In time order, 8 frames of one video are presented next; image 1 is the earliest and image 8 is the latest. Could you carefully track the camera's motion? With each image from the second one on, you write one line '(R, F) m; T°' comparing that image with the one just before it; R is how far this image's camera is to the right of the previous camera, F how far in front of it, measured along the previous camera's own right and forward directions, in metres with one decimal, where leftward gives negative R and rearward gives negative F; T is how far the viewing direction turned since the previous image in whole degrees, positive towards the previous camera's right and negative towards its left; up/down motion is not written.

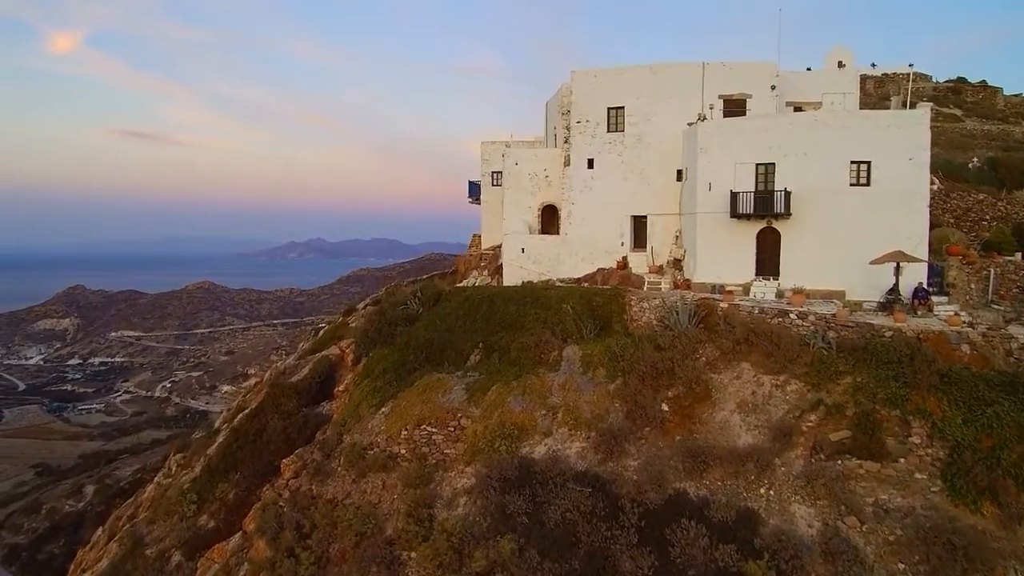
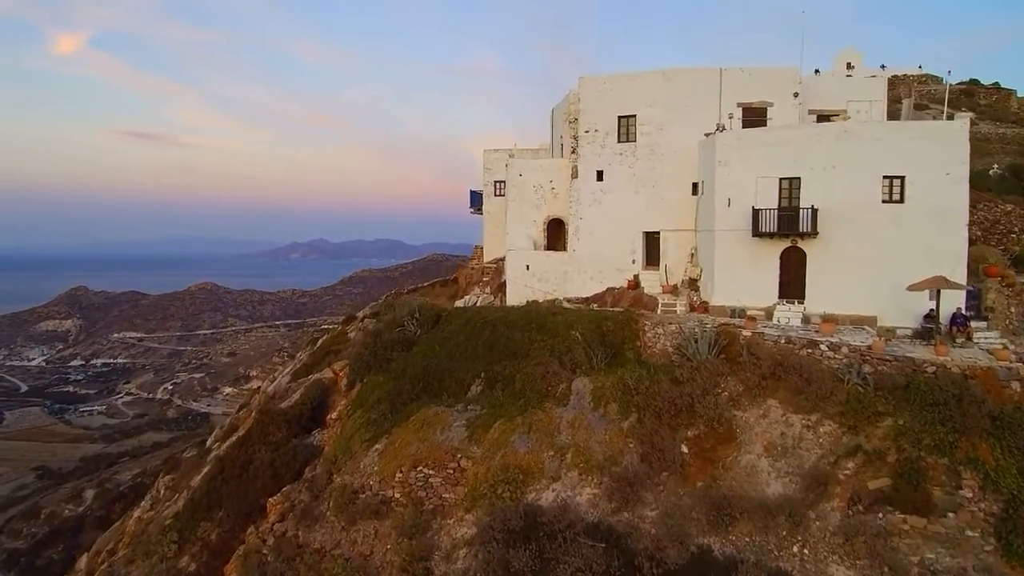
(0.0, +1.5) m; 0°
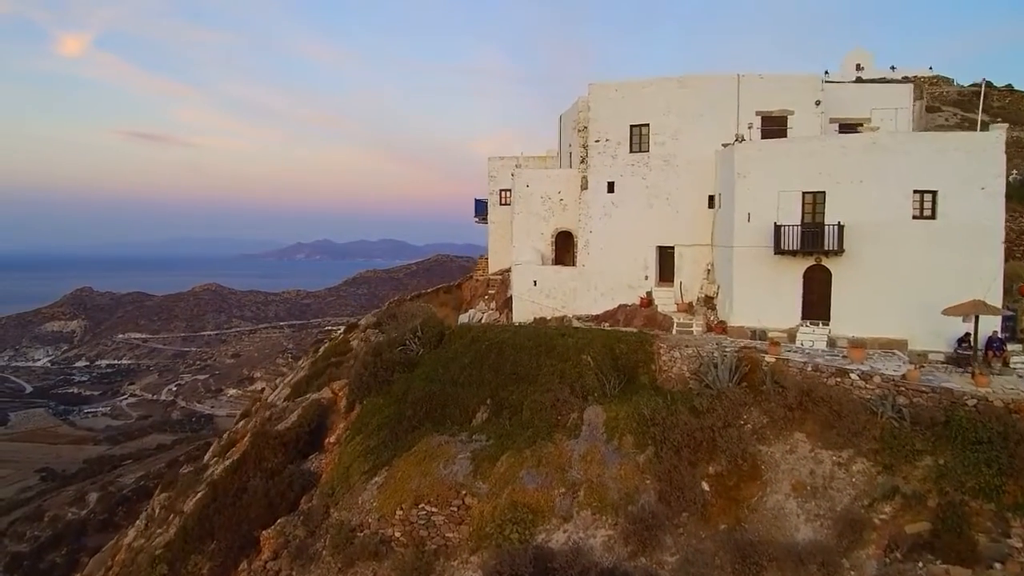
(-0.1, +1.1) m; 0°
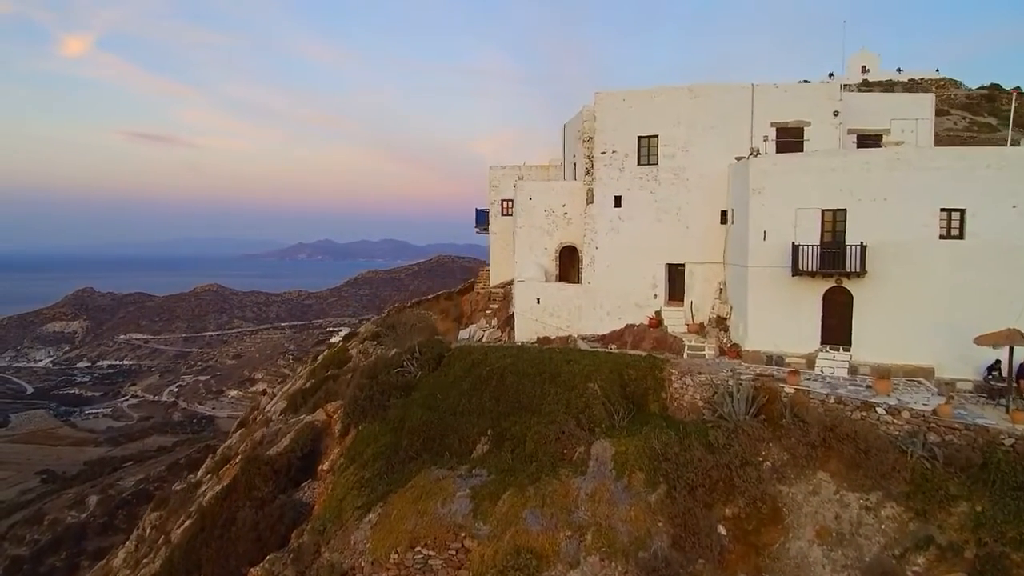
(0.0, +1.0) m; 0°
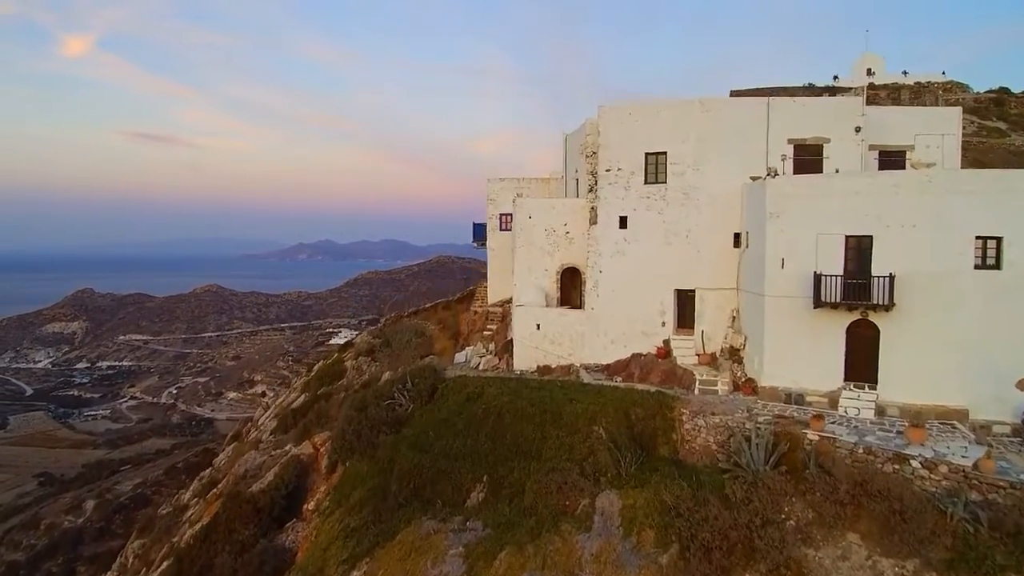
(+0.1, +1.3) m; 0°
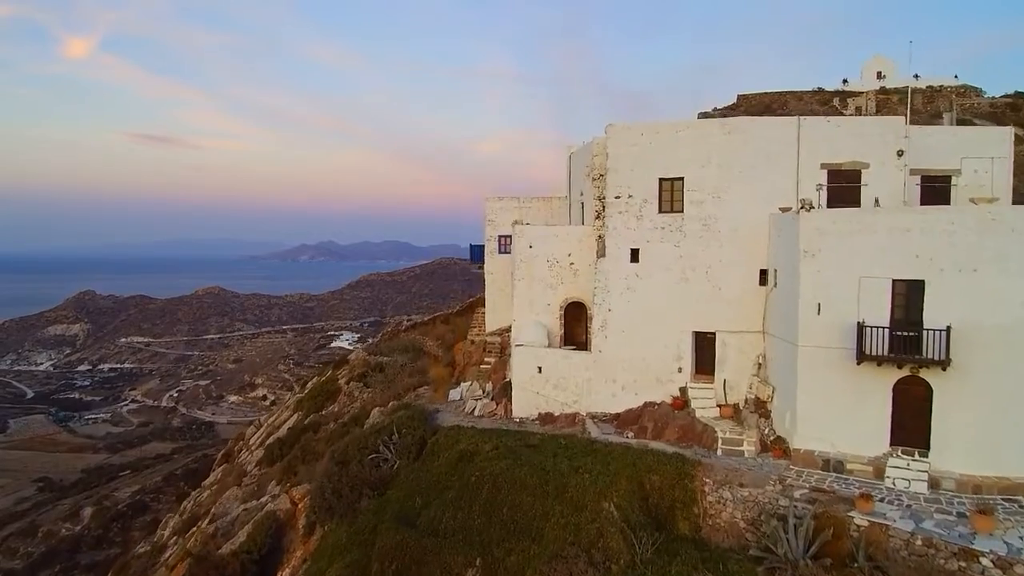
(+0.1, +2.1) m; 0°
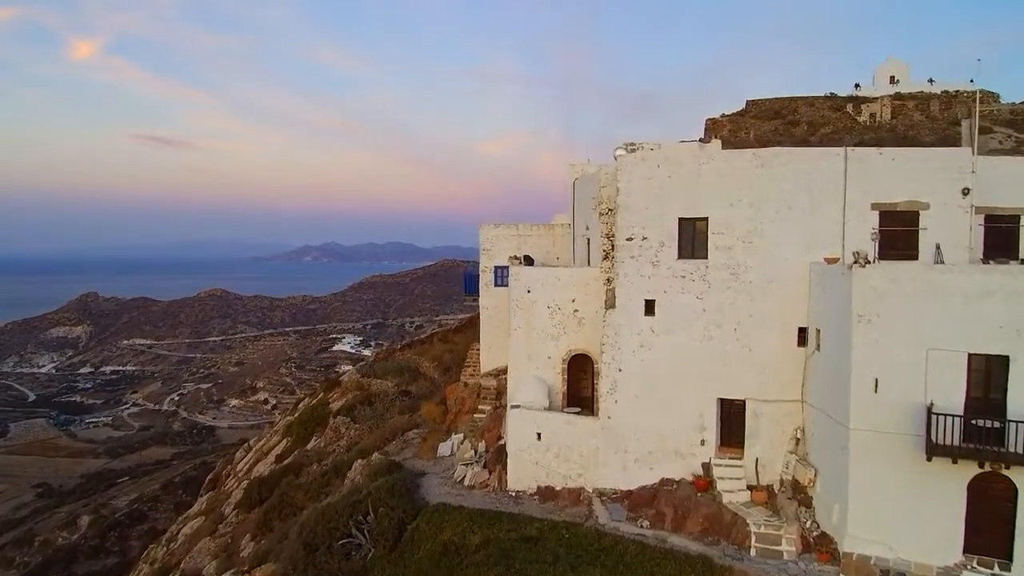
(+0.2, +2.5) m; 0°
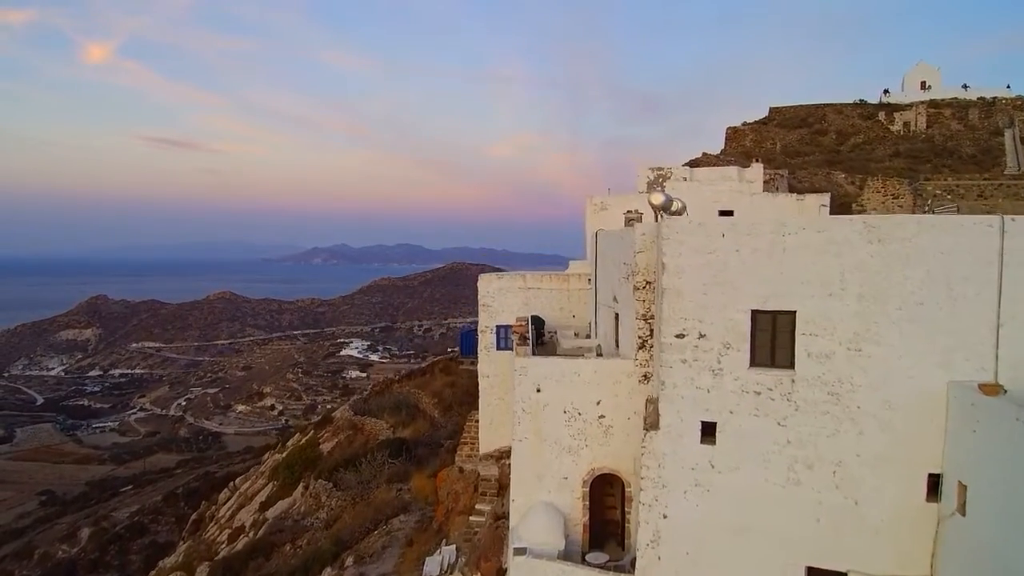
(+0.1, +4.3) m; -1°
